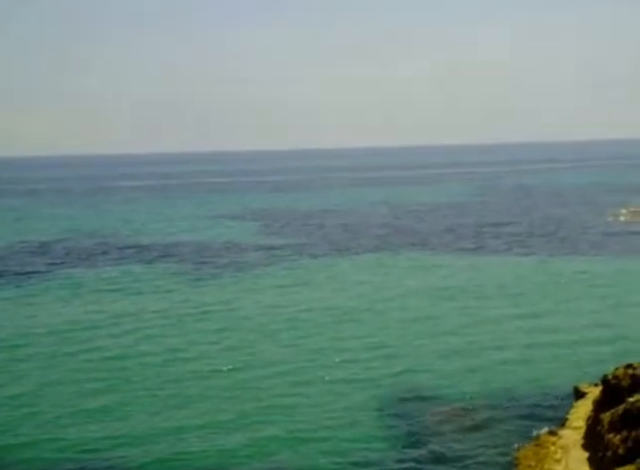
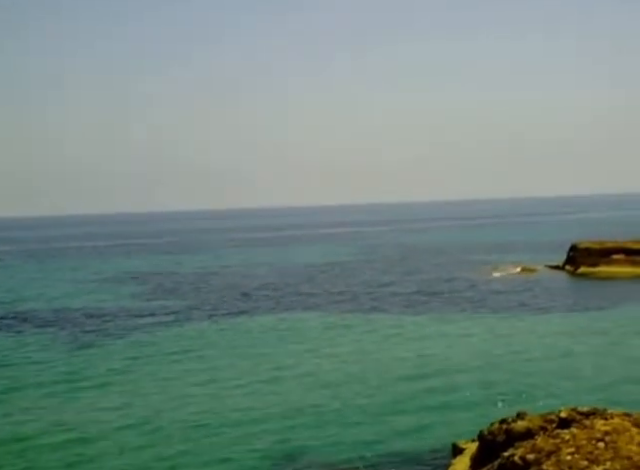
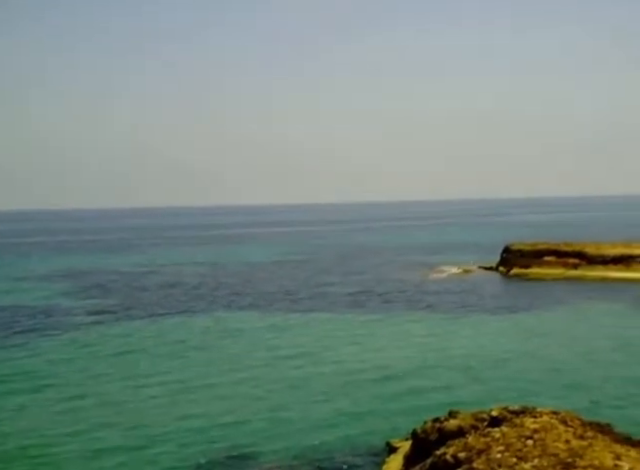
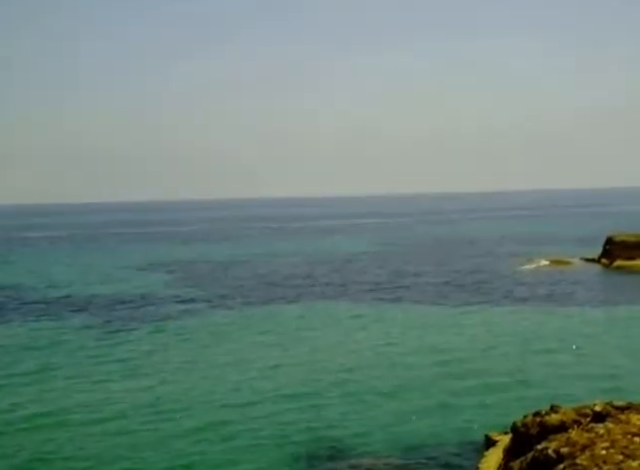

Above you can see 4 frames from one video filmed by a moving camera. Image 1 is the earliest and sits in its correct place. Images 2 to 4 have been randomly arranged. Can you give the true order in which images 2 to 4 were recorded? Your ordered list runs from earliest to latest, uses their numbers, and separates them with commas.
4, 2, 3
